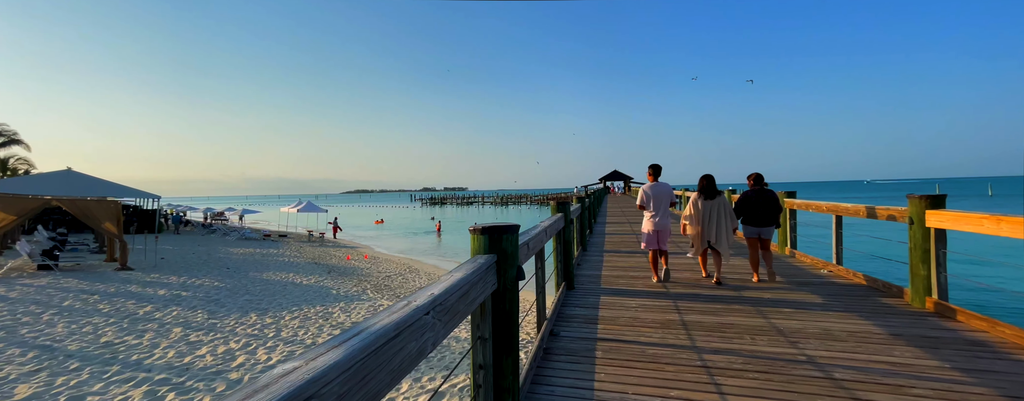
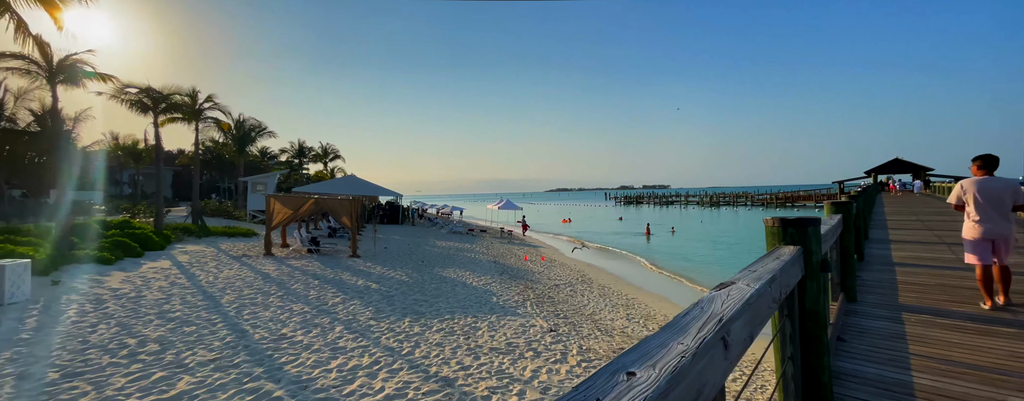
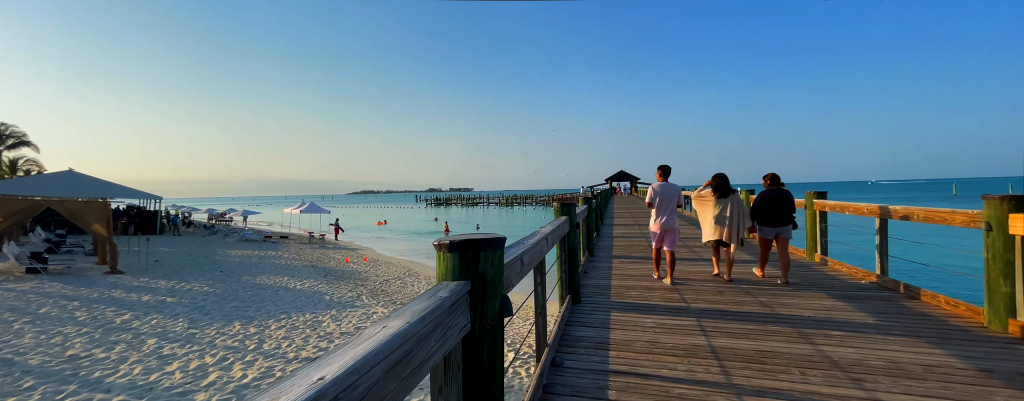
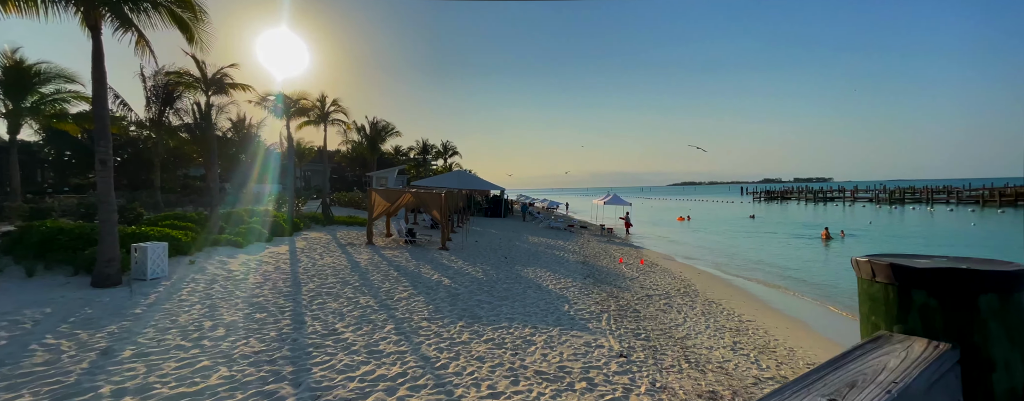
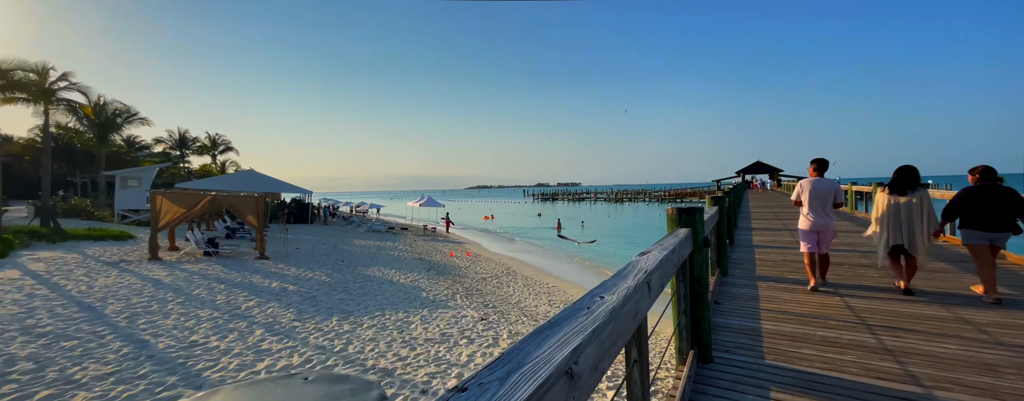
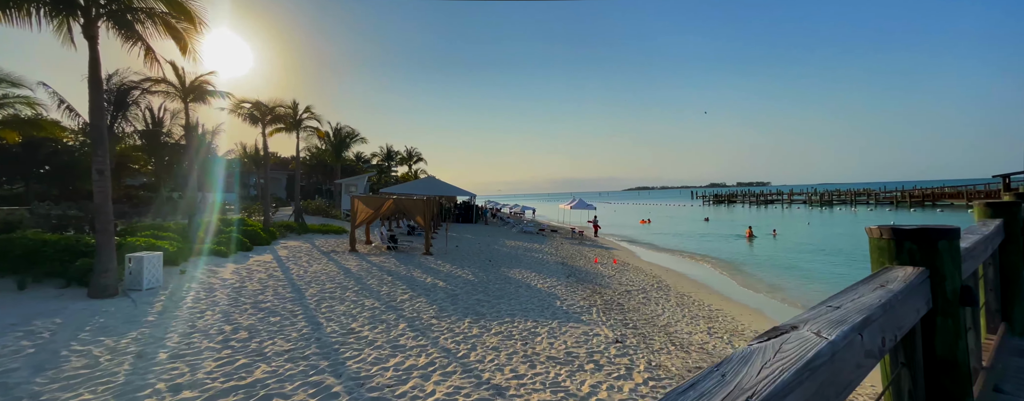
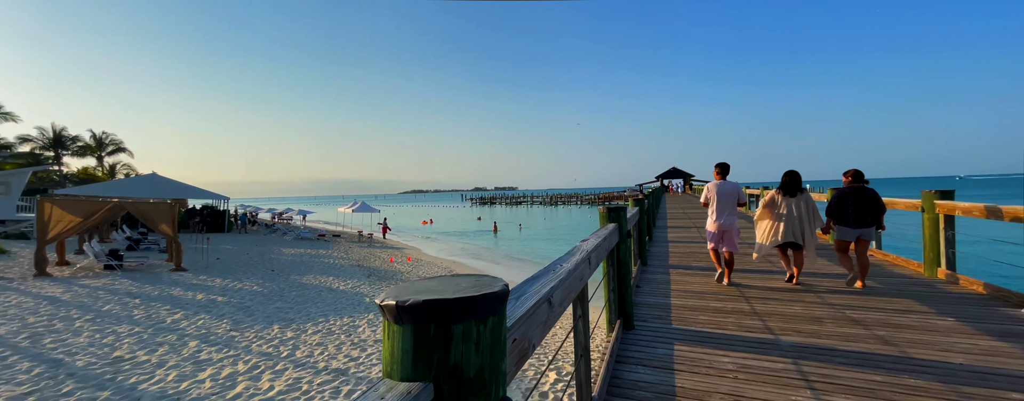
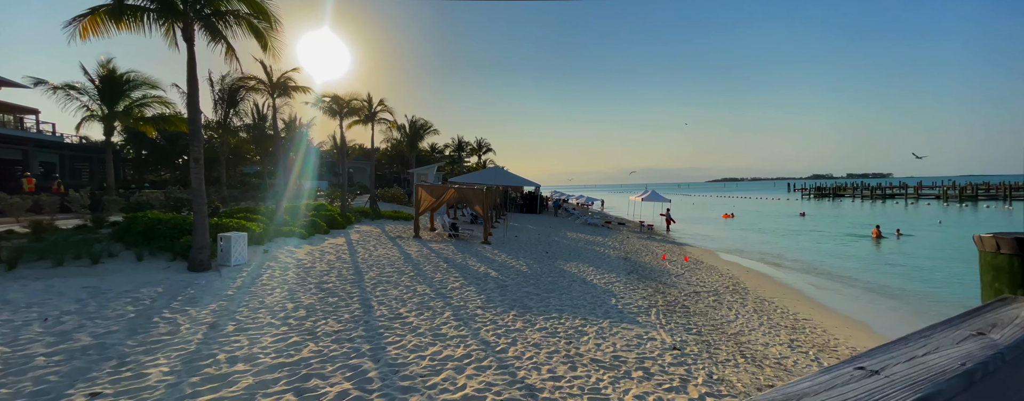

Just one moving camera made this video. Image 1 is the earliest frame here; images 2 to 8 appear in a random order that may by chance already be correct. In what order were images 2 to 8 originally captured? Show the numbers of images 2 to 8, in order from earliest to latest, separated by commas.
3, 7, 5, 2, 6, 8, 4
